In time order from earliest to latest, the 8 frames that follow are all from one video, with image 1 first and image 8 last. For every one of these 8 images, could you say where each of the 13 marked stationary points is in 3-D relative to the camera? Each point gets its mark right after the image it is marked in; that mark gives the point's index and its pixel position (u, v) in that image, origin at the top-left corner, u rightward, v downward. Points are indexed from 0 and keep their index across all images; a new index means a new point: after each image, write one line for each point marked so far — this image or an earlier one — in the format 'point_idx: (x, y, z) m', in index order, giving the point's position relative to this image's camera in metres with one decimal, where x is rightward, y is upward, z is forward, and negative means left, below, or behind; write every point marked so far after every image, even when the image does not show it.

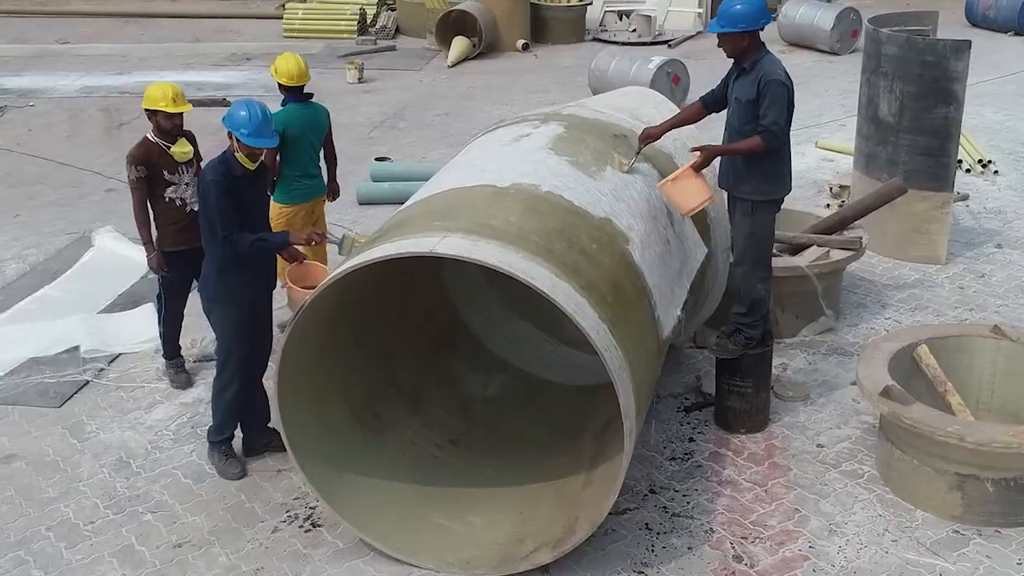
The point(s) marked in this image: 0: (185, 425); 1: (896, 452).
0: (-1.3, -0.6, +4.8) m
1: (+1.3, -0.6, +4.0) m
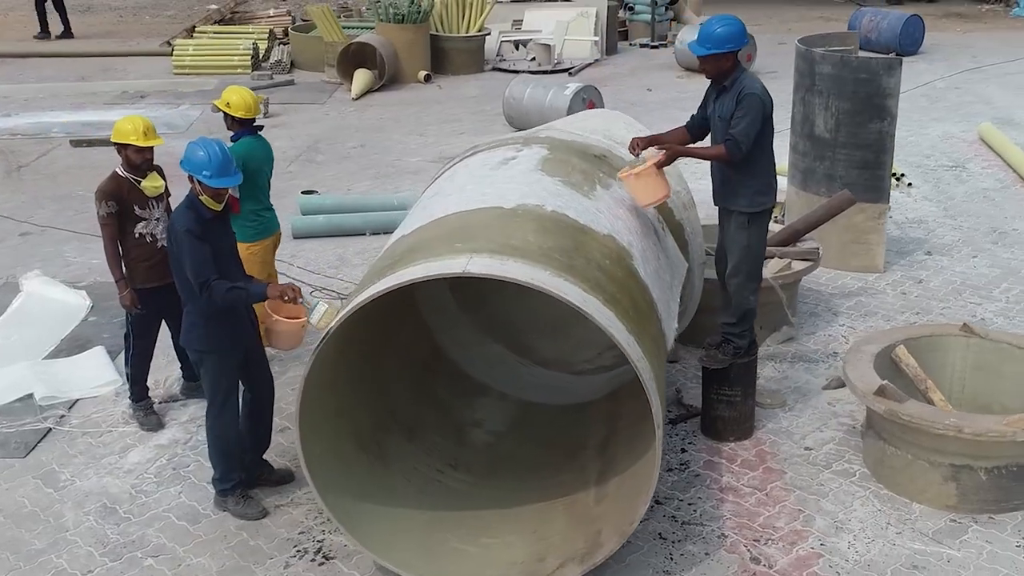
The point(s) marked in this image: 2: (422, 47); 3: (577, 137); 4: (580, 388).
0: (-1.4, -0.7, +4.7) m
1: (+1.3, -0.6, +4.2) m
2: (-0.9, +2.3, +11.6) m
3: (+0.3, +0.6, +4.8) m
4: (+0.3, -0.4, +5.0) m
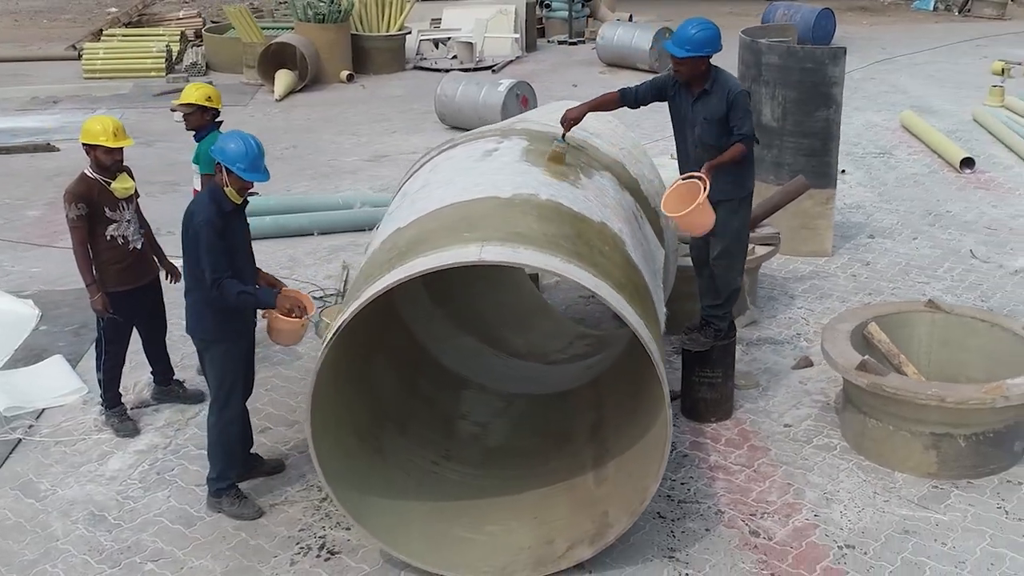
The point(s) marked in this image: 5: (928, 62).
0: (-1.4, -0.7, +4.6) m
1: (+1.3, -0.5, +4.4) m
2: (-1.6, +2.3, +11.6) m
3: (+0.2, +0.6, +4.8) m
4: (+0.2, -0.4, +5.1) m
5: (+3.7, +2.0, +10.6) m
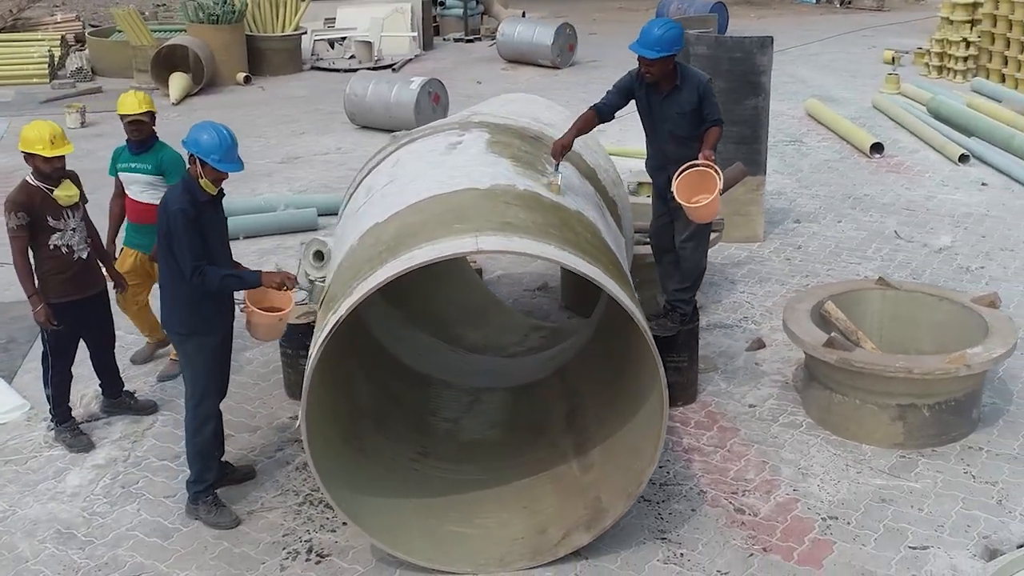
0: (-1.5, -0.7, +4.5) m
1: (+1.2, -0.4, +4.5) m
2: (-2.6, +2.3, +11.3) m
3: (0.0, +0.7, +4.9) m
4: (0.0, -0.4, +5.1) m
5: (+2.8, +2.1, +10.9) m
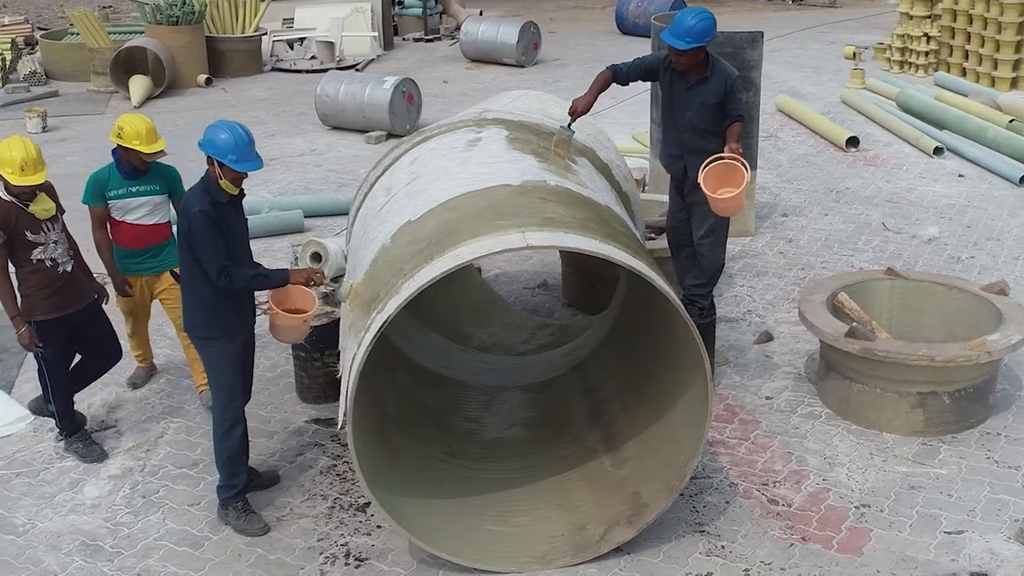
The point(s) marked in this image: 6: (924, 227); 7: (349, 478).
0: (-1.4, -0.8, +4.4) m
1: (+1.3, -0.4, +4.6) m
2: (-2.9, +2.2, +11.2) m
3: (0.0, +0.7, +4.8) m
4: (+0.1, -0.3, +5.1) m
5: (+2.5, +2.2, +11.0) m
6: (+2.3, +0.3, +6.5) m
7: (-0.6, -0.7, +4.5) m
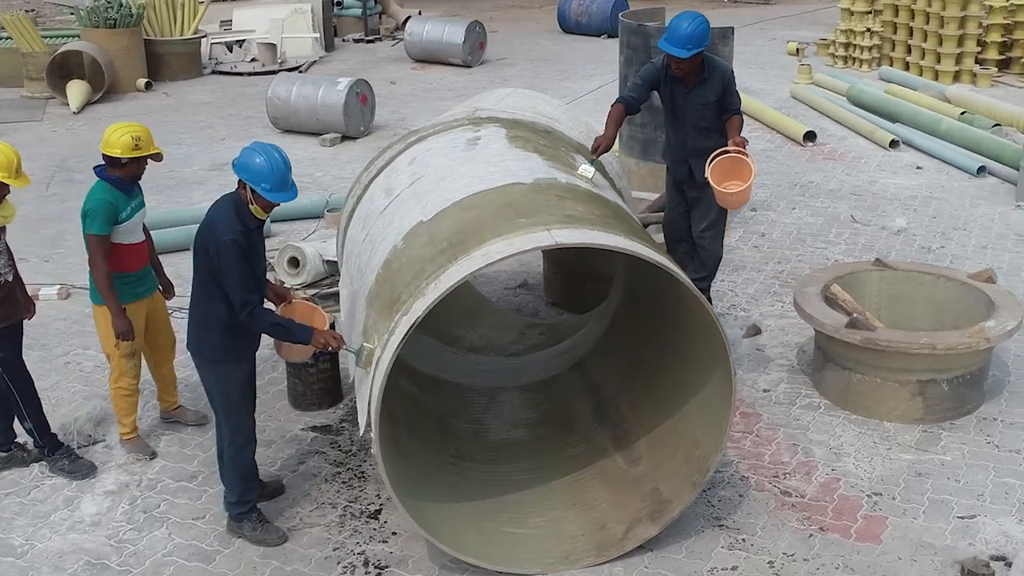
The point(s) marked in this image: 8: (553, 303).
0: (-1.3, -0.8, +4.3) m
1: (+1.3, -0.3, +4.6) m
2: (-3.4, +2.1, +10.9) m
3: (0.0, +0.7, +4.8) m
4: (+0.1, -0.3, +5.1) m
5: (+2.0, +2.2, +11.2) m
6: (+2.1, +0.4, +6.7) m
7: (-0.6, -0.7, +4.4) m
8: (+0.2, -0.1, +5.8) m
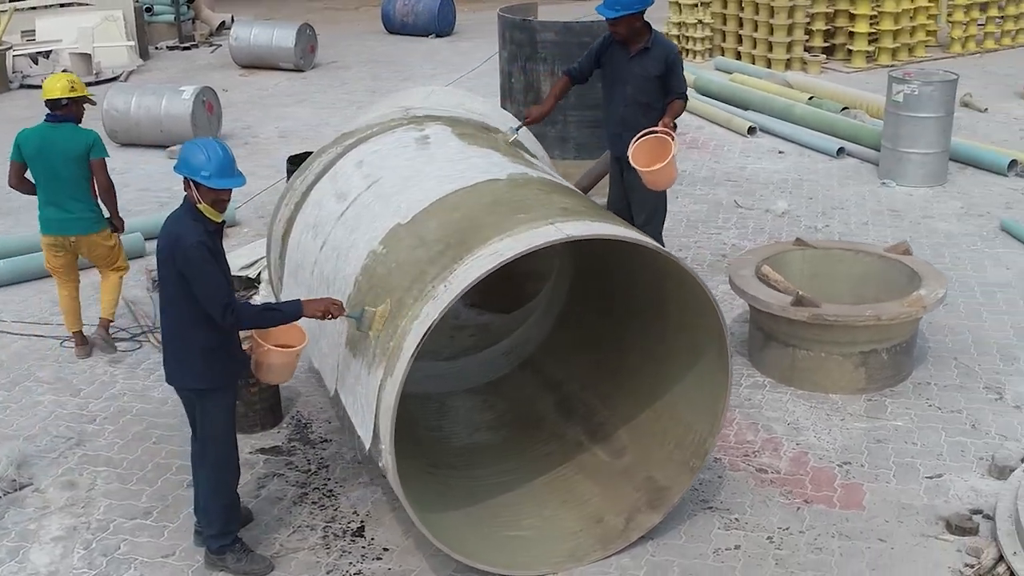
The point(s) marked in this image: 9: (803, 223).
0: (-1.4, -0.9, +3.9) m
1: (+1.1, -0.3, +4.8) m
2: (-4.8, +1.8, +10.1) m
3: (-0.2, +0.7, +4.7) m
4: (-0.2, -0.3, +5.0) m
5: (+0.4, +2.3, +11.3) m
6: (+1.5, +0.5, +6.9) m
7: (-0.6, -0.8, +4.2) m
8: (-0.2, -0.1, +5.7) m
9: (+1.6, +0.4, +6.5) m
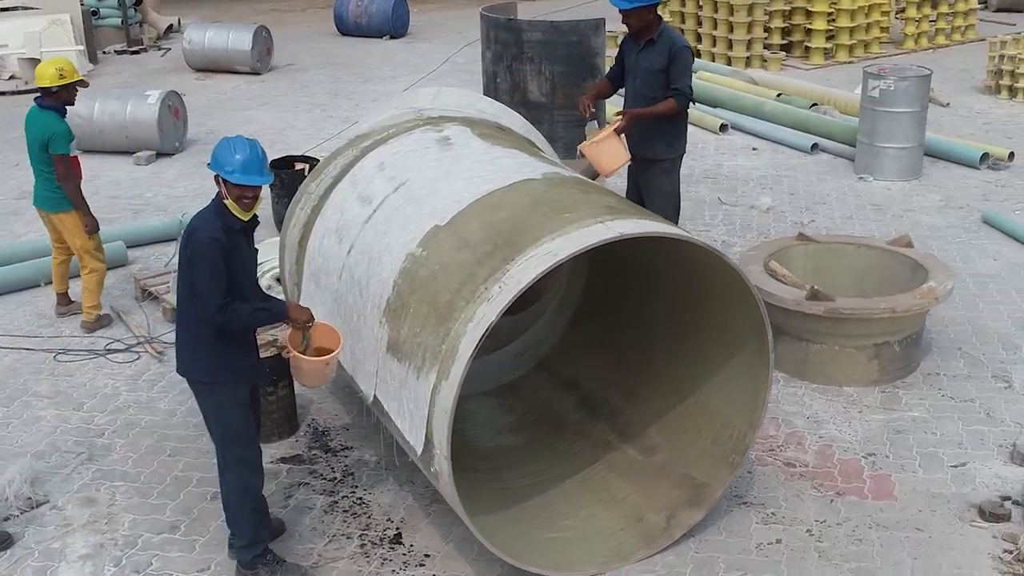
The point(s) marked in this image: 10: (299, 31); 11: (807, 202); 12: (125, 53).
0: (-1.2, -0.9, +3.8) m
1: (+1.2, -0.2, +4.8) m
2: (-5.1, +1.7, +9.7) m
3: (-0.2, +0.7, +4.7) m
4: (-0.1, -0.3, +5.0) m
5: (0.0, +2.3, +11.3) m
6: (+1.4, +0.5, +7.0) m
7: (-0.5, -0.8, +4.1) m
8: (-0.2, -0.1, +5.7) m
9: (+1.5, +0.4, +6.6) m
10: (-2.3, +2.7, +12.8) m
11: (+1.7, +0.5, +6.9) m
12: (-3.8, +2.3, +11.9) m
